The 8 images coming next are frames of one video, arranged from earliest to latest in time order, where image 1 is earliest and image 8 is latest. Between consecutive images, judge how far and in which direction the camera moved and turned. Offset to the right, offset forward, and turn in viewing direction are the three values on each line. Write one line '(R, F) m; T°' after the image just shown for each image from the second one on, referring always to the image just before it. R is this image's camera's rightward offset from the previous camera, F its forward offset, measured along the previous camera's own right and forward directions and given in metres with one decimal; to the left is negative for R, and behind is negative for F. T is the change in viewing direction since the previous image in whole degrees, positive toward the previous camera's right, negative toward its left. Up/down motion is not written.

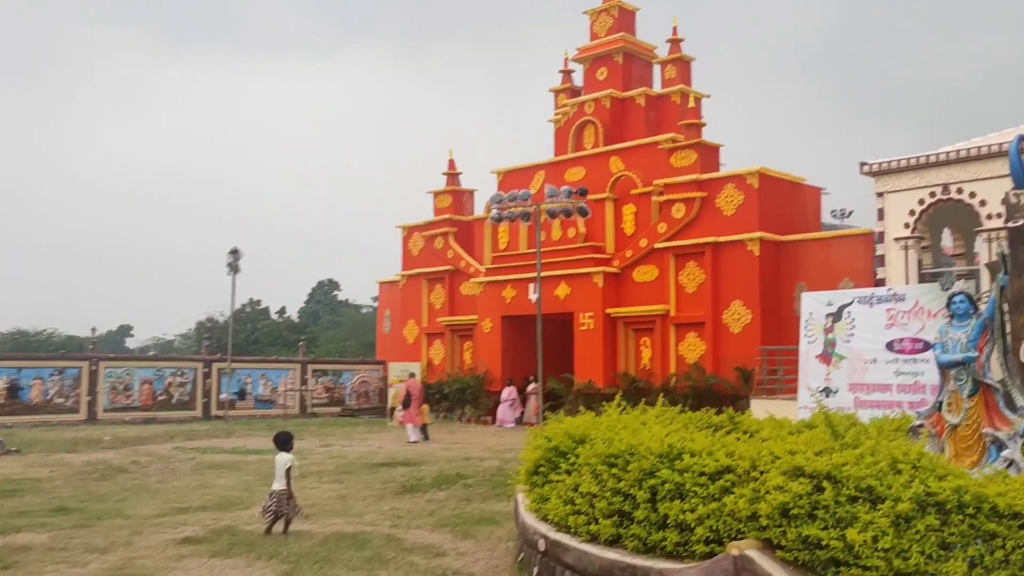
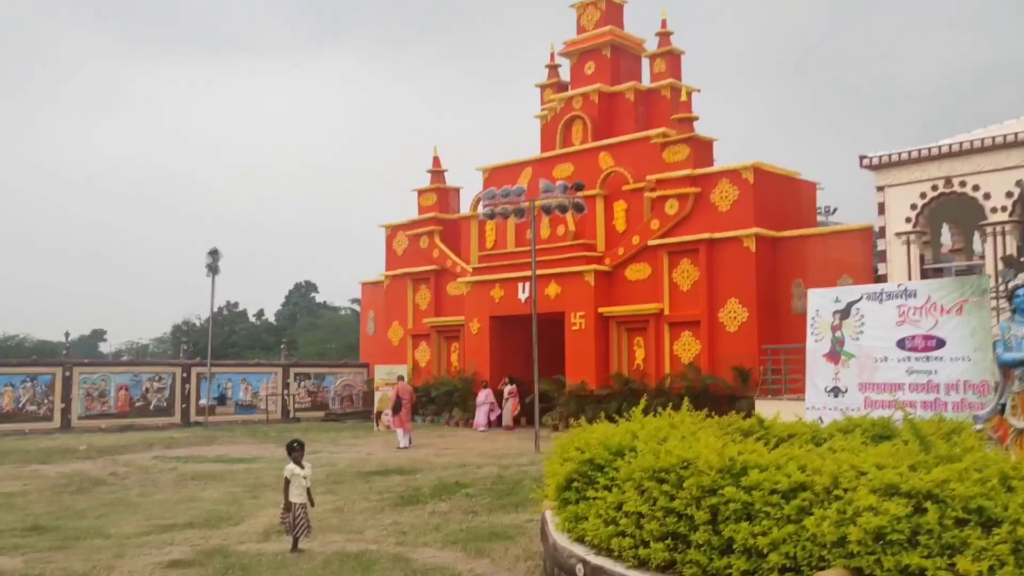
(-0.2, +0.5) m; +1°
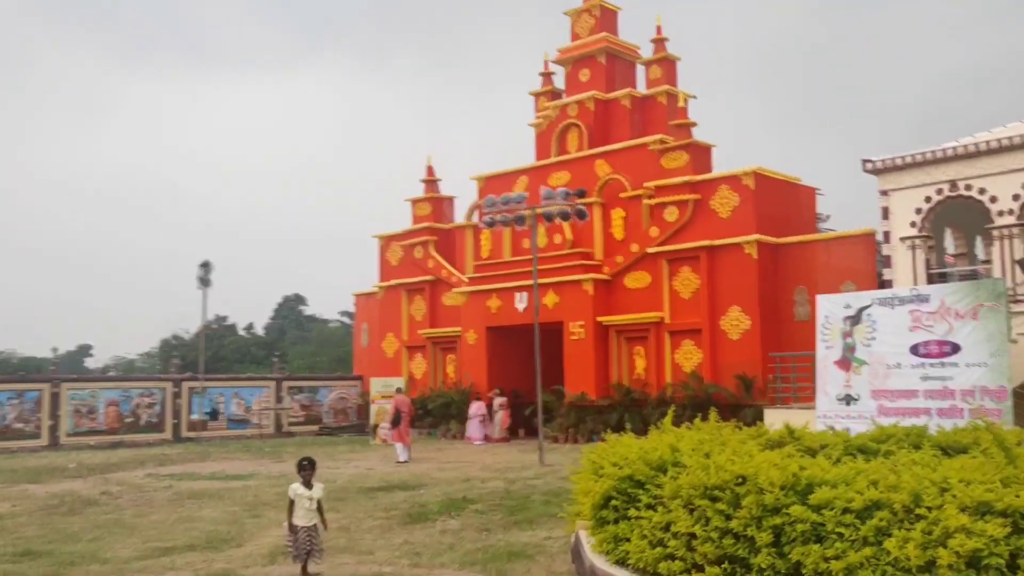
(-0.2, +0.3) m; +1°
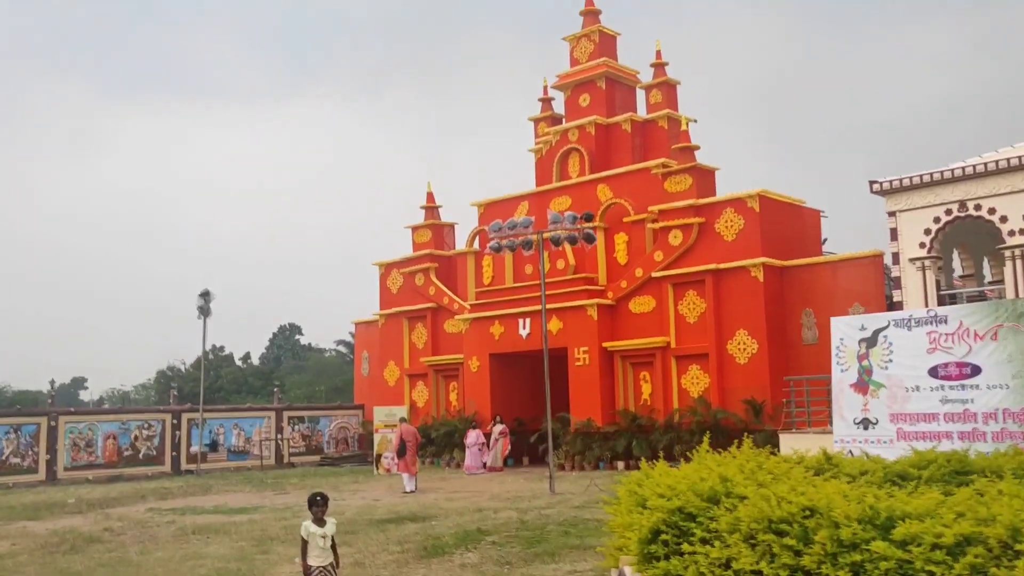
(-0.2, +0.2) m; 0°
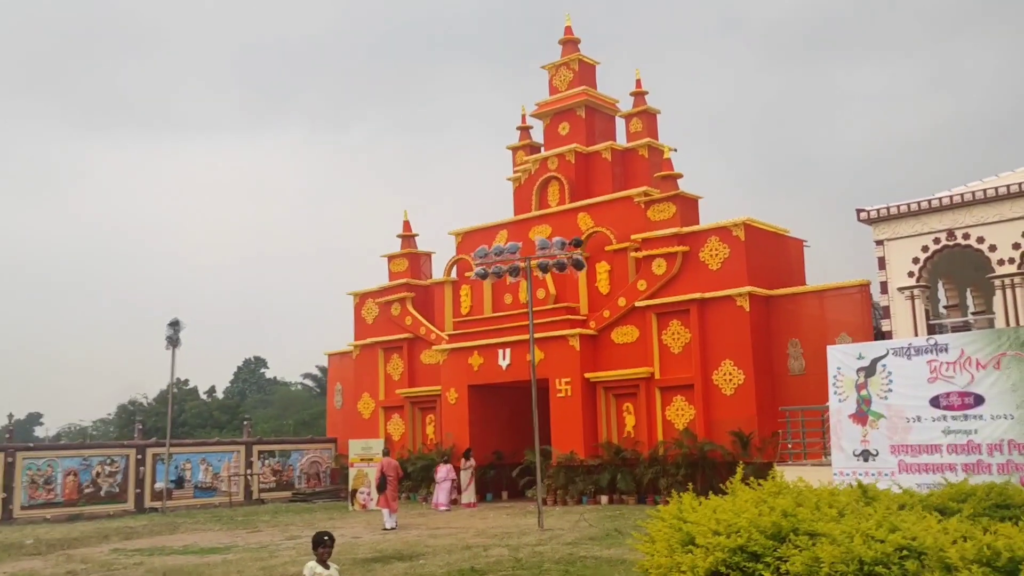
(-0.3, +0.4) m; +2°
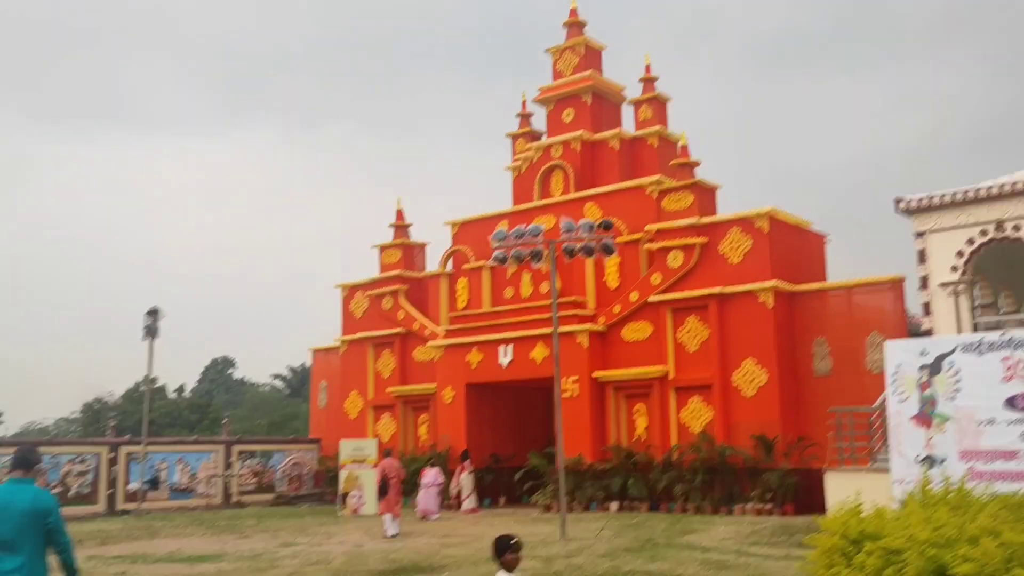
(-0.7, +1.2) m; +2°
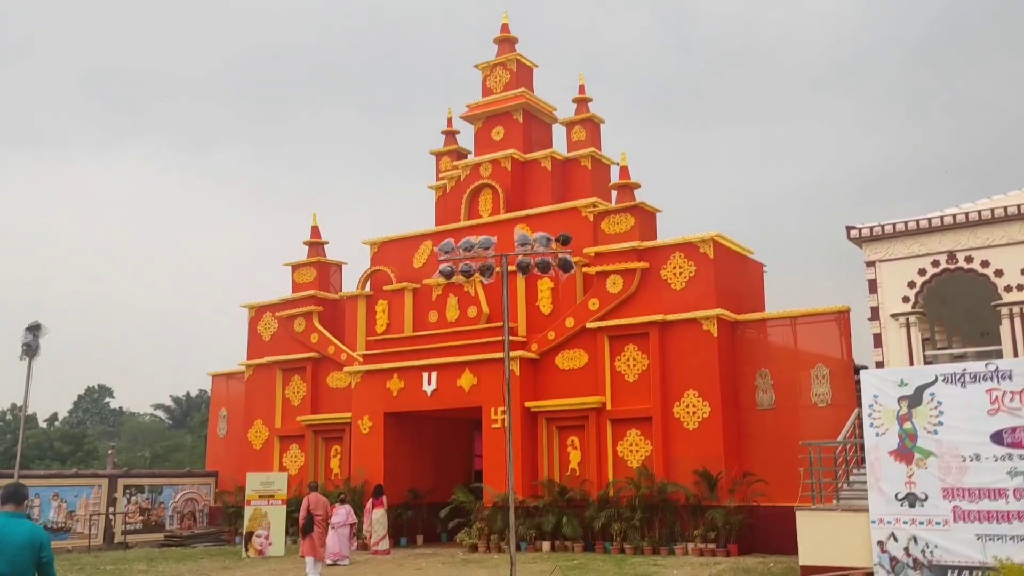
(-0.6, +1.1) m; +6°
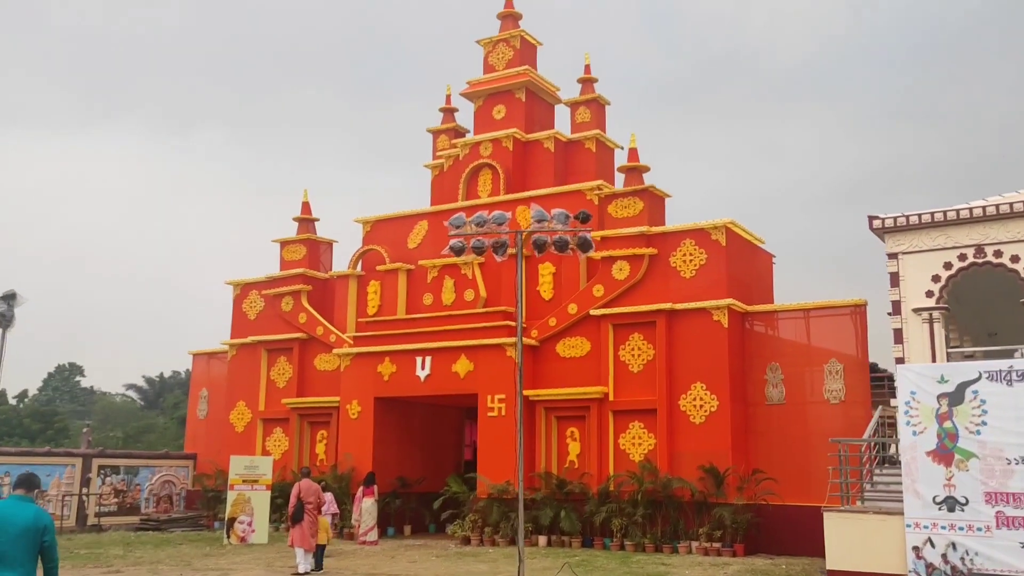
(-0.4, +0.7) m; +1°
